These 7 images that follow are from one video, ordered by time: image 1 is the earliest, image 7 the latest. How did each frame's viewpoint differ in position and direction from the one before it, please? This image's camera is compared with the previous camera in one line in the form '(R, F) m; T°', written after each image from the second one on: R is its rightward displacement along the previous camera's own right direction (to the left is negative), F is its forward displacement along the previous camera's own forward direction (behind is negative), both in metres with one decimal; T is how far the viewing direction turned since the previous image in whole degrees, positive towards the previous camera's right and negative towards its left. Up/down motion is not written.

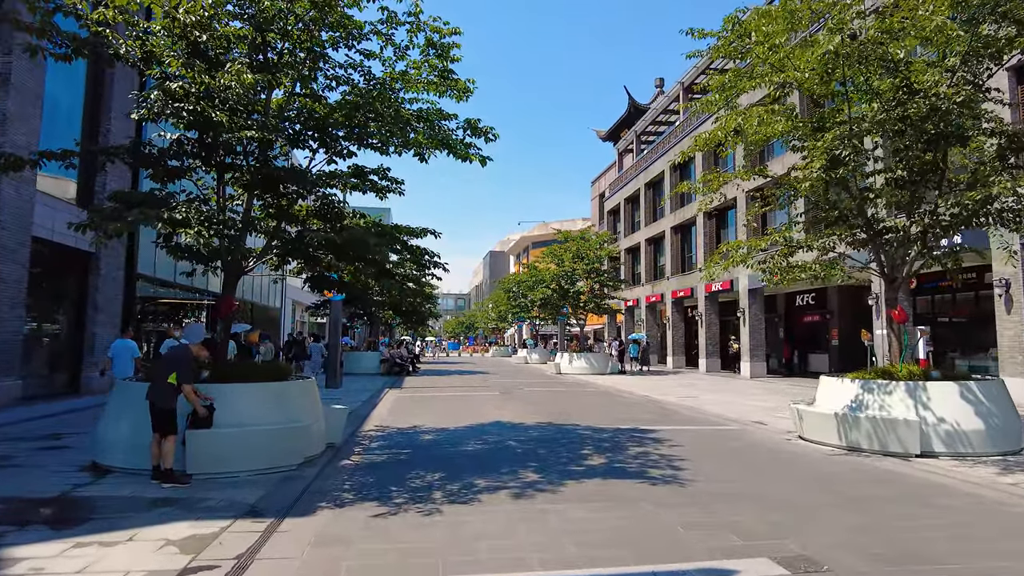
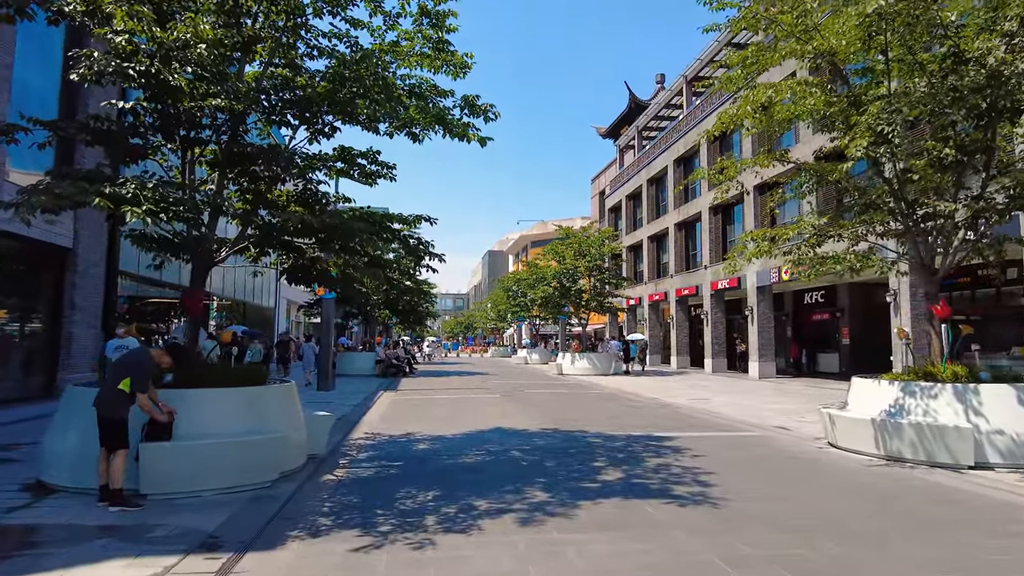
(-0.1, +0.9) m; 0°
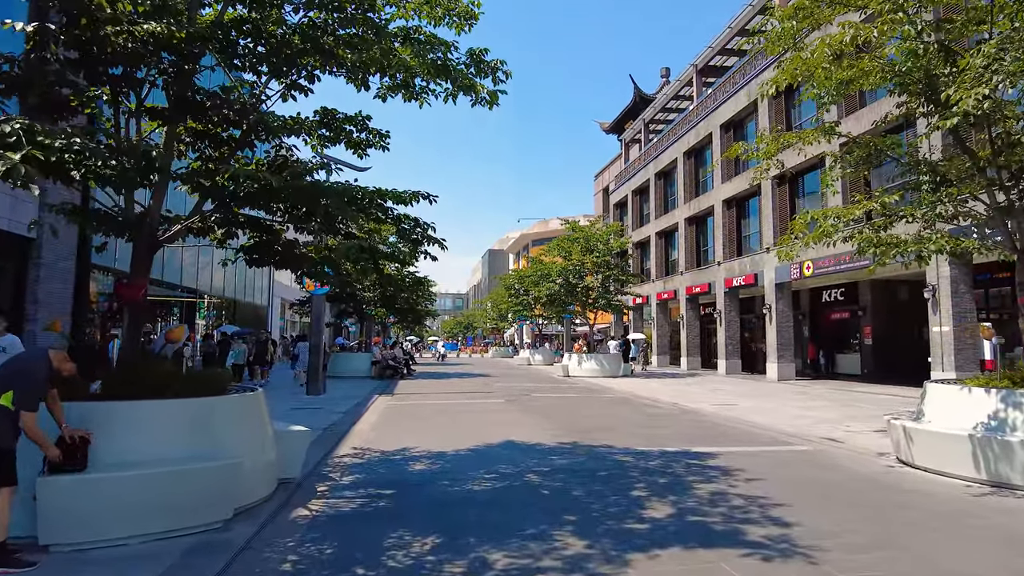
(-0.2, +1.5) m; 0°
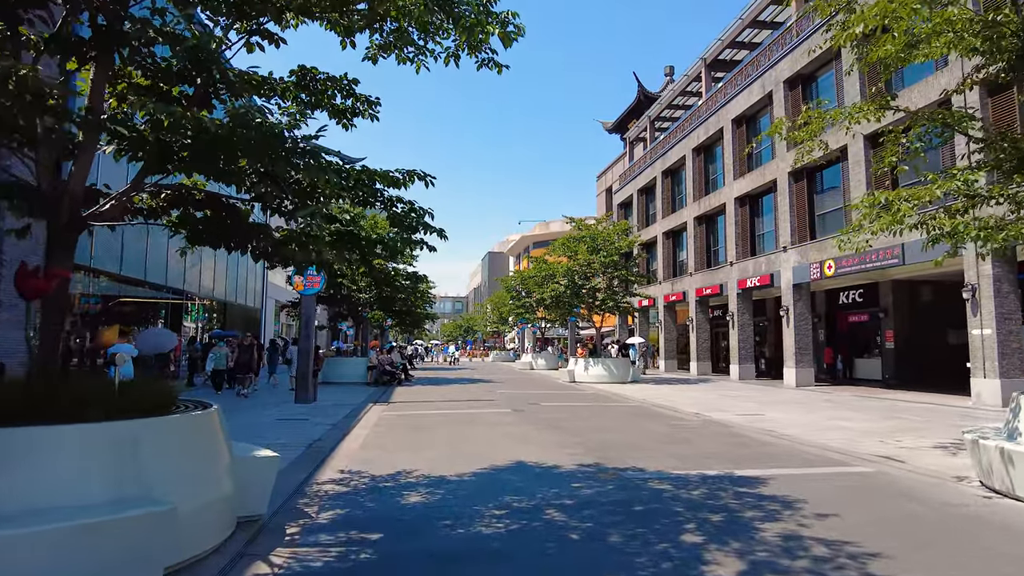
(-0.1, +1.3) m; 0°
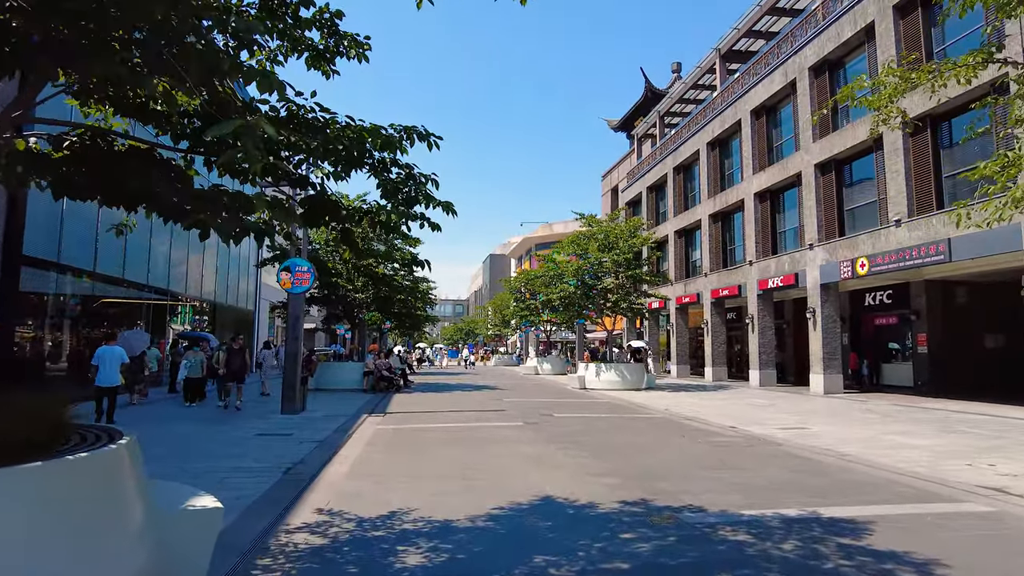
(-0.2, +1.6) m; 0°
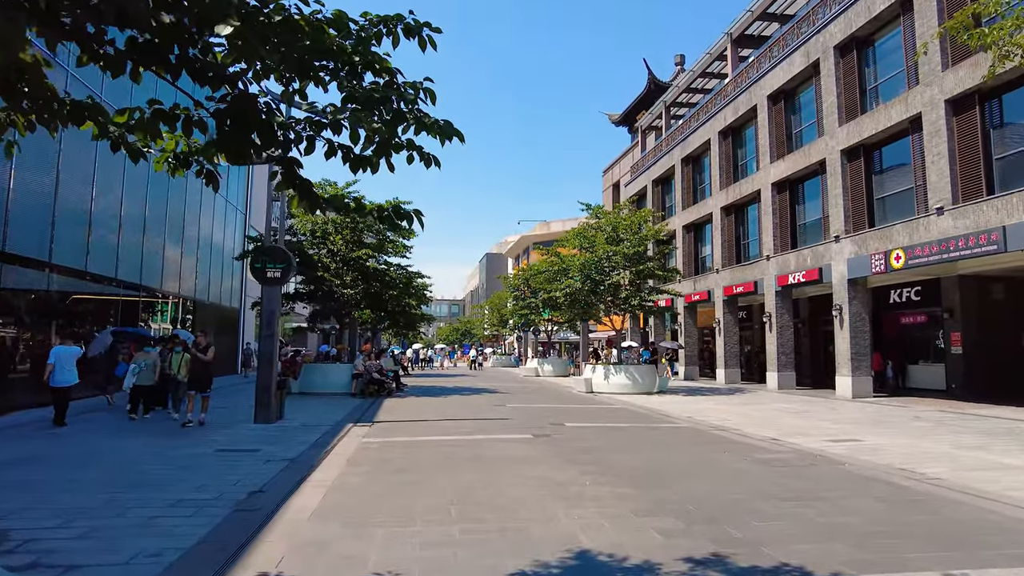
(-0.2, +1.8) m; 0°
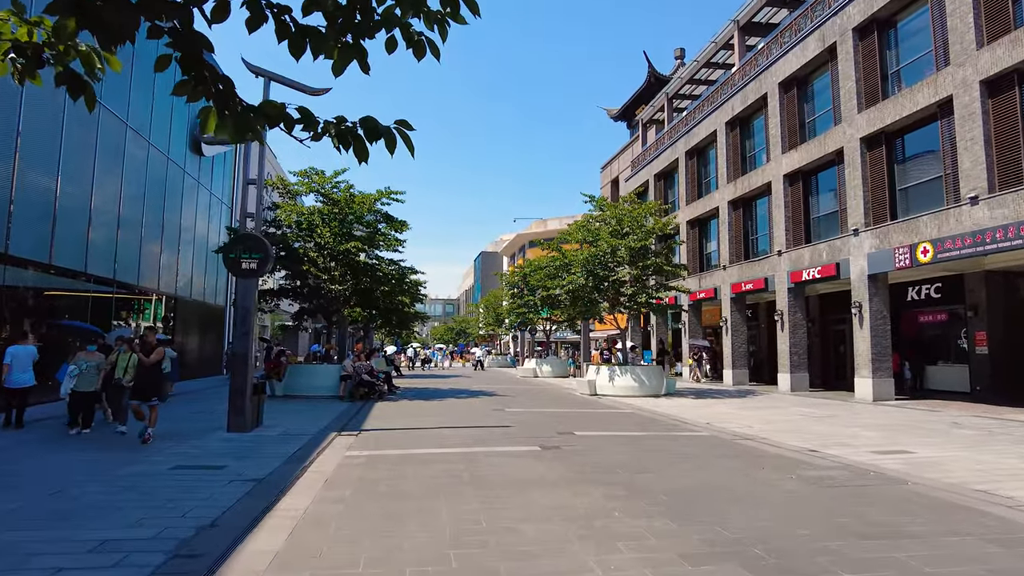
(-0.2, +1.3) m; 0°
